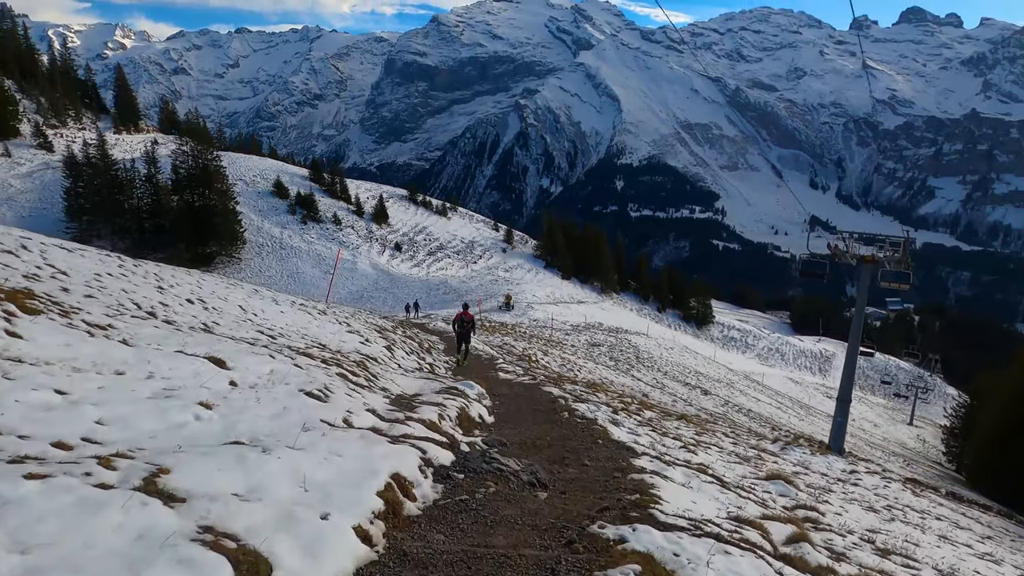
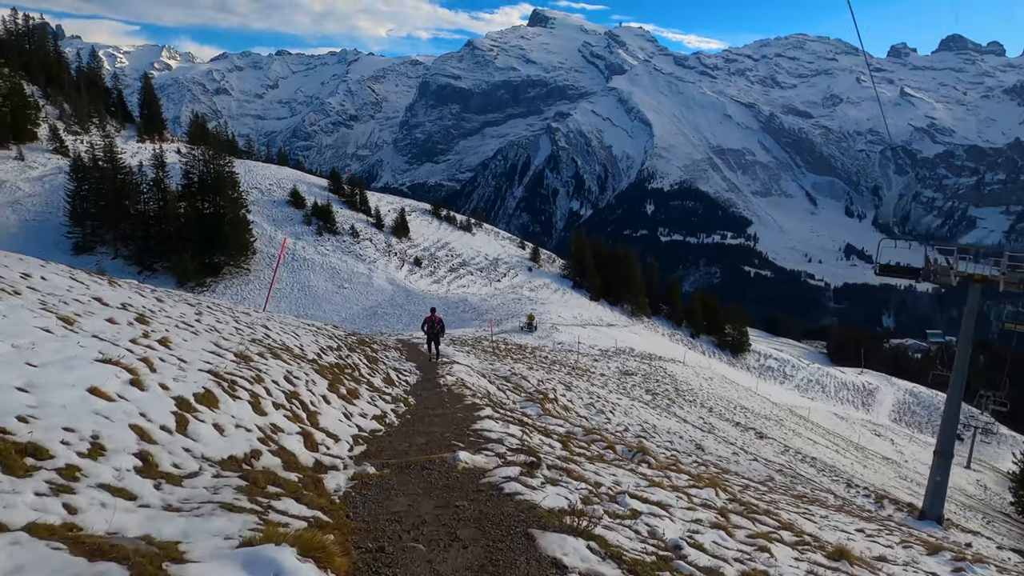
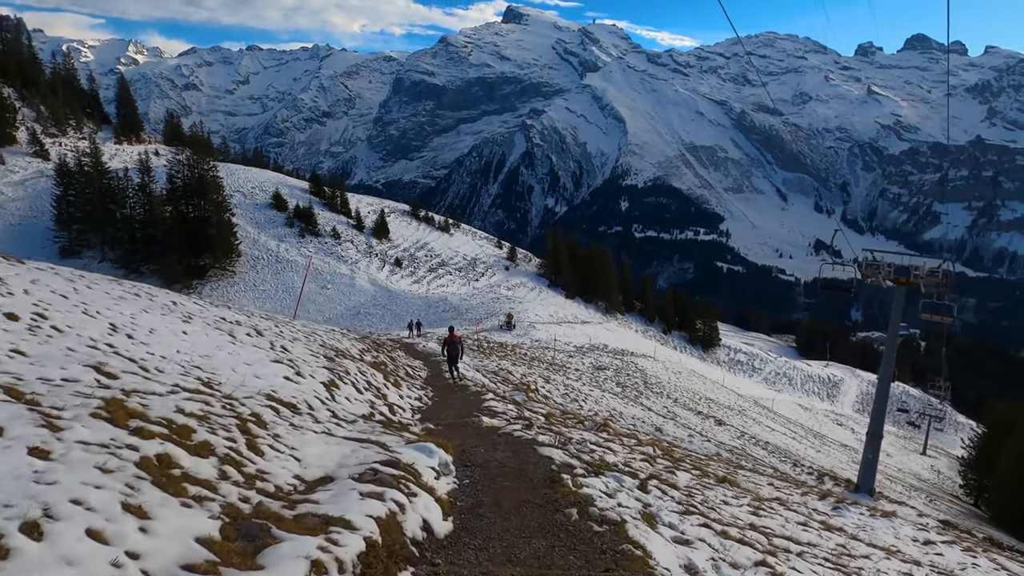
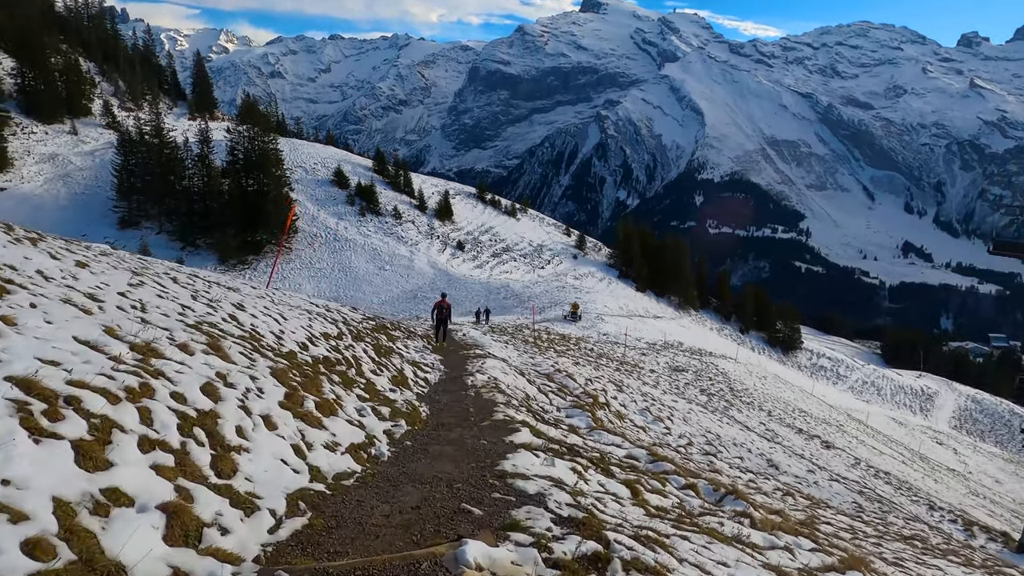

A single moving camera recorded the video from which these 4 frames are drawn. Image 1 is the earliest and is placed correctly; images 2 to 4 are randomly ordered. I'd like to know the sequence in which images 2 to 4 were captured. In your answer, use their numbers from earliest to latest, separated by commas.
3, 2, 4
